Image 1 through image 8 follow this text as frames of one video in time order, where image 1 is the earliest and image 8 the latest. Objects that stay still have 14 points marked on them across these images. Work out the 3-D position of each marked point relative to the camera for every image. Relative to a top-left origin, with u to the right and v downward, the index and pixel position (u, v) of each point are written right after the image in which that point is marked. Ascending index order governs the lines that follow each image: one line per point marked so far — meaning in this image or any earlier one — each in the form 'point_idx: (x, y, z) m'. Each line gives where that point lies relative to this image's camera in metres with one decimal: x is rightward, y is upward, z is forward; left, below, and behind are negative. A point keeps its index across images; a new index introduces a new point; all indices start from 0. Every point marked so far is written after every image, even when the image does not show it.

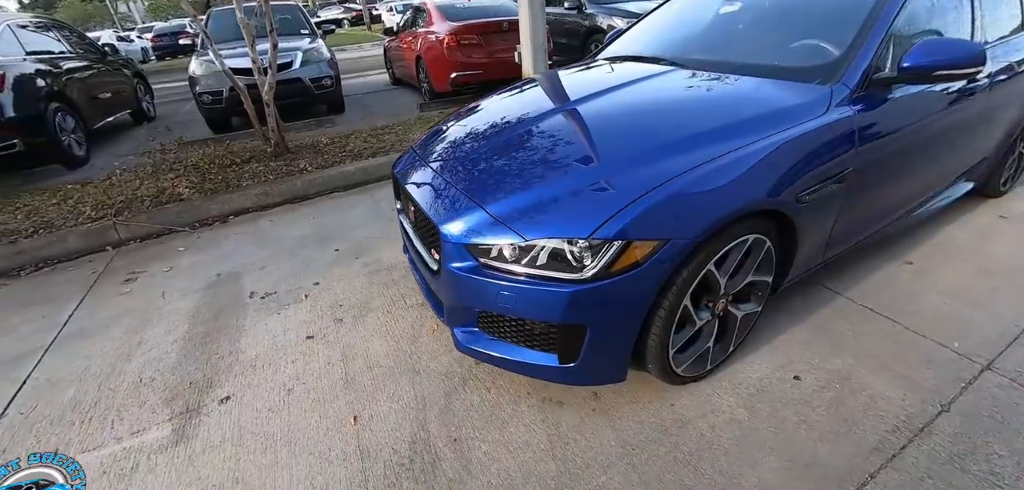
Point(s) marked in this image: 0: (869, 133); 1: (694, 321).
0: (+1.4, +0.5, +1.9) m
1: (+0.6, -0.3, +1.7) m
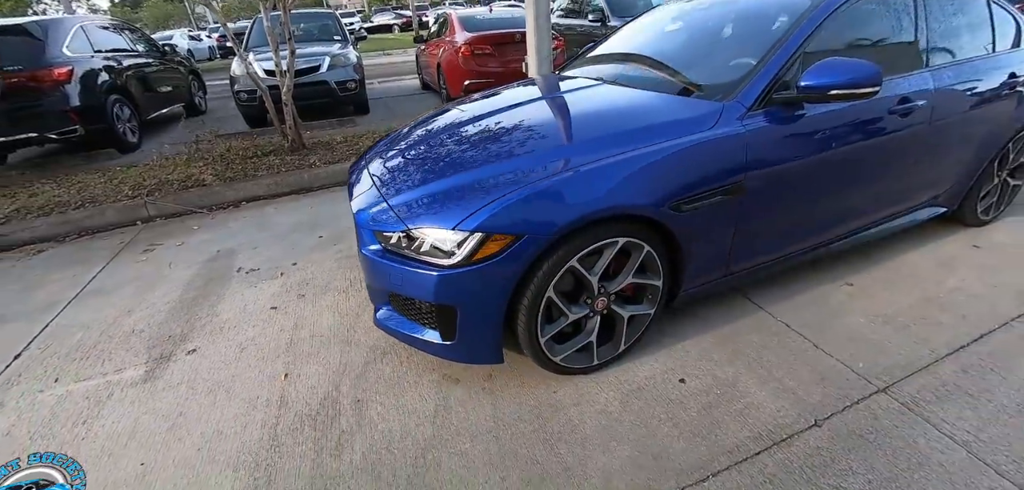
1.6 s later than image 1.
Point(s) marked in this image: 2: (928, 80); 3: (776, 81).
0: (+1.0, +0.4, +2.0) m
1: (+0.2, -0.3, +1.9) m
2: (+2.1, +0.9, +2.4) m
3: (+1.1, +0.7, +2.0) m
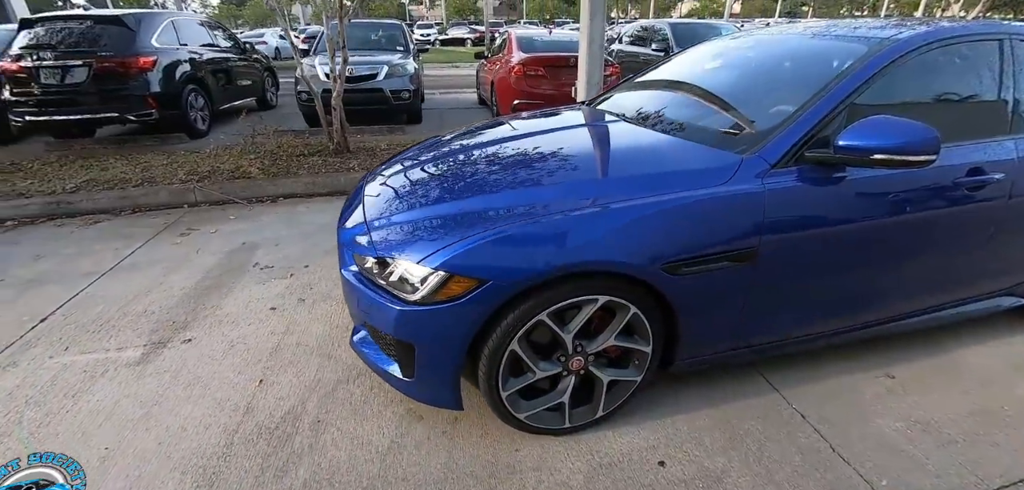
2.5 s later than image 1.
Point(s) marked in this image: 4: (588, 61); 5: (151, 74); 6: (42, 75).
0: (+1.0, +0.1, +1.7) m
1: (+0.1, -0.5, +1.7) m
2: (+2.1, +0.4, +2.1) m
3: (+1.1, +0.4, +1.8) m
4: (+0.7, +1.8, +4.6) m
5: (-3.4, +1.6, +4.5) m
6: (-4.2, +1.5, +4.3) m
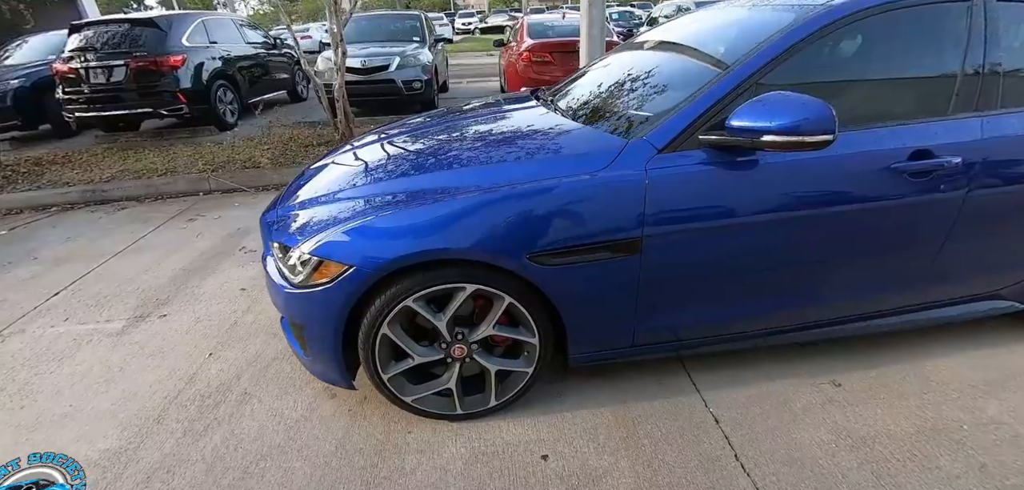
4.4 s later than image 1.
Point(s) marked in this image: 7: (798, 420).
0: (+0.5, +0.2, +1.6) m
1: (-0.4, -0.4, +1.8) m
2: (+1.7, +0.4, +1.8) m
3: (+0.7, +0.4, +1.7) m
4: (+0.7, +1.9, +4.4) m
5: (-3.4, +1.8, +4.9) m
6: (-4.2, +1.7, +4.8) m
7: (+1.1, -0.7, +1.9) m
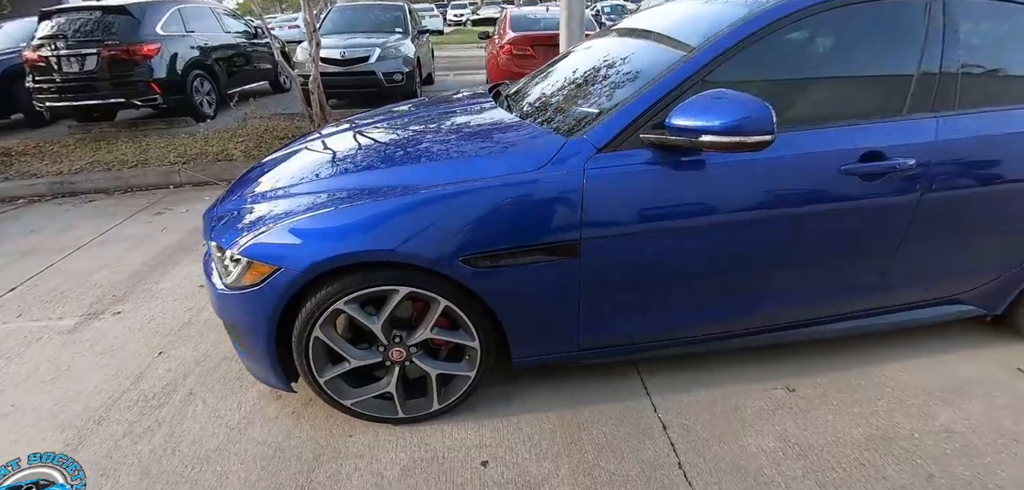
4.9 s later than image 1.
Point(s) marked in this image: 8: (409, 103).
0: (+0.3, +0.1, +1.6) m
1: (-0.6, -0.4, +1.7) m
2: (+1.5, +0.4, +1.7) m
3: (+0.5, +0.4, +1.6) m
4: (+0.5, +1.9, +4.4) m
5: (-3.6, +1.9, +4.9) m
6: (-4.4, +1.8, +4.7) m
7: (+0.9, -0.7, +1.8) m
8: (-0.6, +0.9, +3.0) m
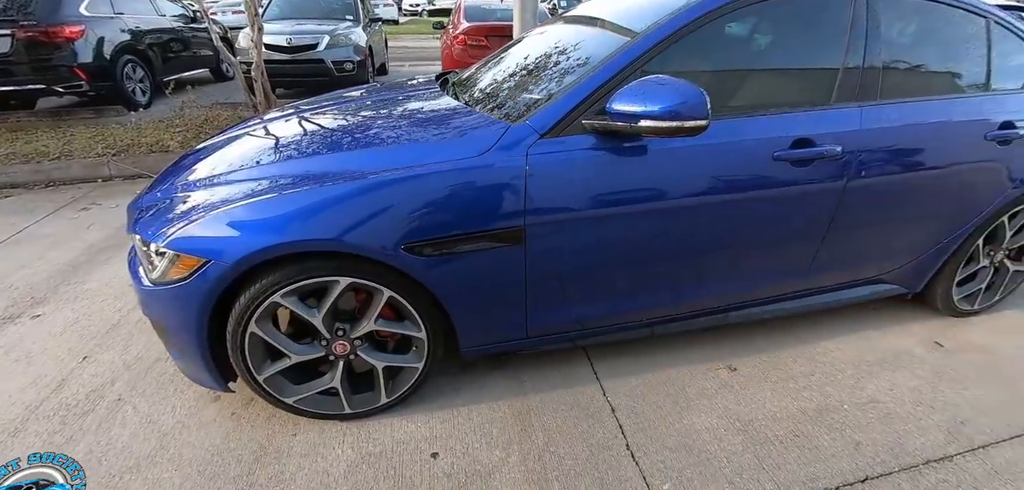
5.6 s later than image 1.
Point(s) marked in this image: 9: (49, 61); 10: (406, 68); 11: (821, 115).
0: (+0.2, +0.2, +1.6) m
1: (-0.8, -0.4, +1.7) m
2: (+1.3, +0.5, +1.8) m
3: (+0.3, +0.5, +1.6) m
4: (+0.1, +2.0, +4.3) m
5: (-4.1, +1.9, +4.5) m
6: (-4.9, +1.8, +4.3) m
7: (+0.7, -0.6, +1.9) m
8: (-0.9, +0.9, +2.9) m
9: (-4.3, +1.7, +4.4) m
10: (-1.6, +2.7, +7.4) m
11: (+1.2, +0.5, +1.8) m
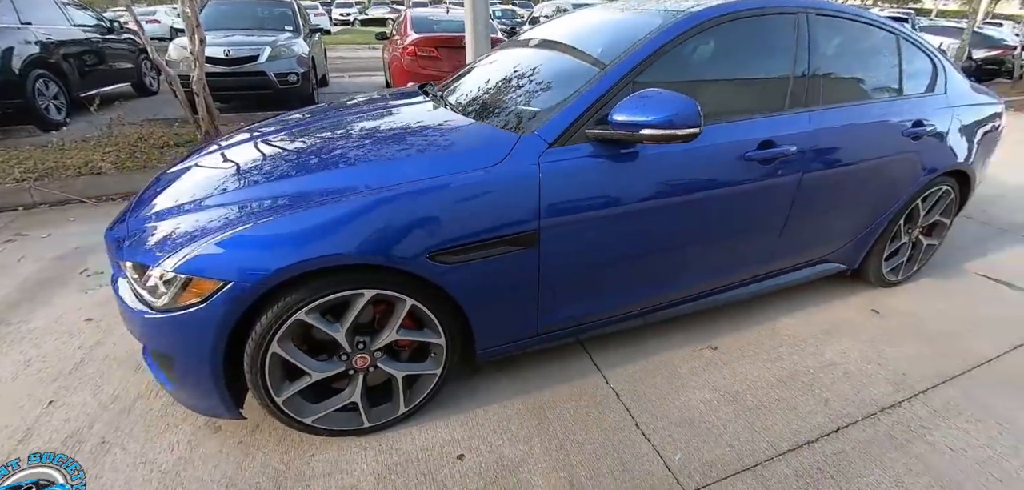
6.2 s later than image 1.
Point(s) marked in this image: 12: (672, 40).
0: (+0.2, +0.2, +1.7) m
1: (-0.7, -0.4, +1.6) m
2: (+1.3, +0.5, +2.1) m
3: (+0.3, +0.5, +1.7) m
4: (-0.4, +1.9, +4.4) m
5: (-4.5, +1.6, +4.1) m
6: (-5.2, +1.4, +3.7) m
7: (+0.8, -0.6, +2.1) m
8: (-1.1, +0.8, +2.9) m
9: (-4.7, +1.4, +3.9) m
10: (-2.5, +2.5, +7.2) m
11: (+1.1, +0.5, +2.1) m
12: (+0.6, +0.8, +1.9) m
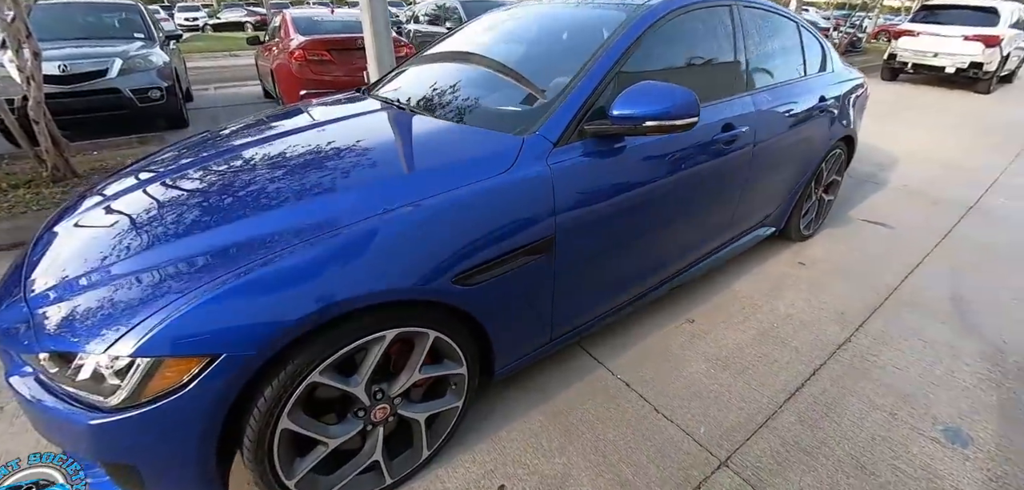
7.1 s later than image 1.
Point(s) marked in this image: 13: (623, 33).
0: (+0.2, +0.2, +1.6) m
1: (-0.6, -0.6, +1.4) m
2: (+1.1, +0.7, +2.3) m
3: (+0.3, +0.5, +1.7) m
4: (-1.2, +1.8, +4.1) m
5: (-5.0, +0.9, +2.8) m
6: (-5.7, +0.6, +2.4) m
7: (+0.8, -0.5, +2.2) m
8: (-1.4, +0.6, +2.5) m
9: (-5.1, +0.6, +2.7) m
10: (-4.0, +2.0, +6.4) m
11: (+1.0, +0.7, +2.2) m
12: (+0.5, +0.9, +1.9) m
13: (+0.4, +0.8, +1.9) m
